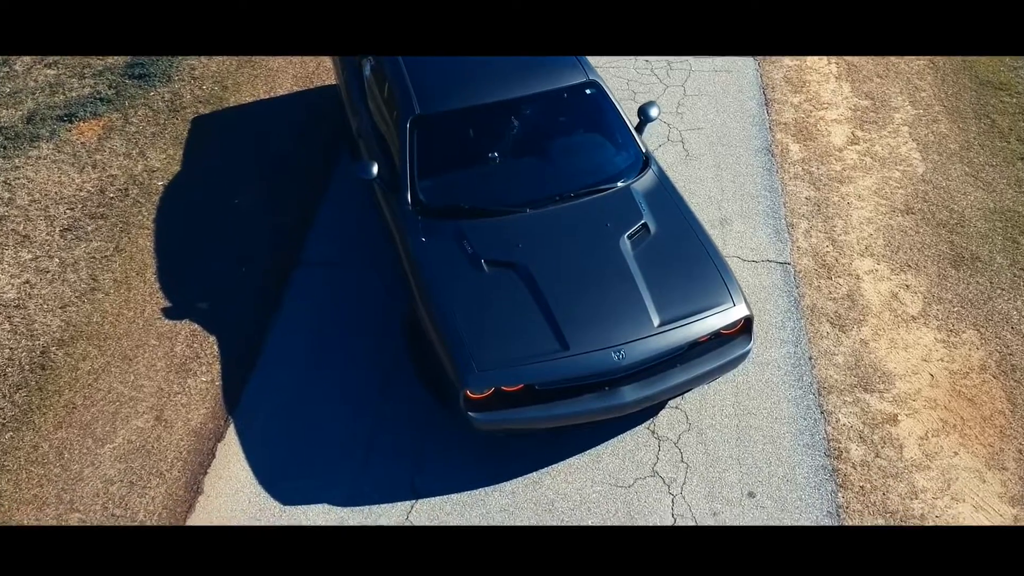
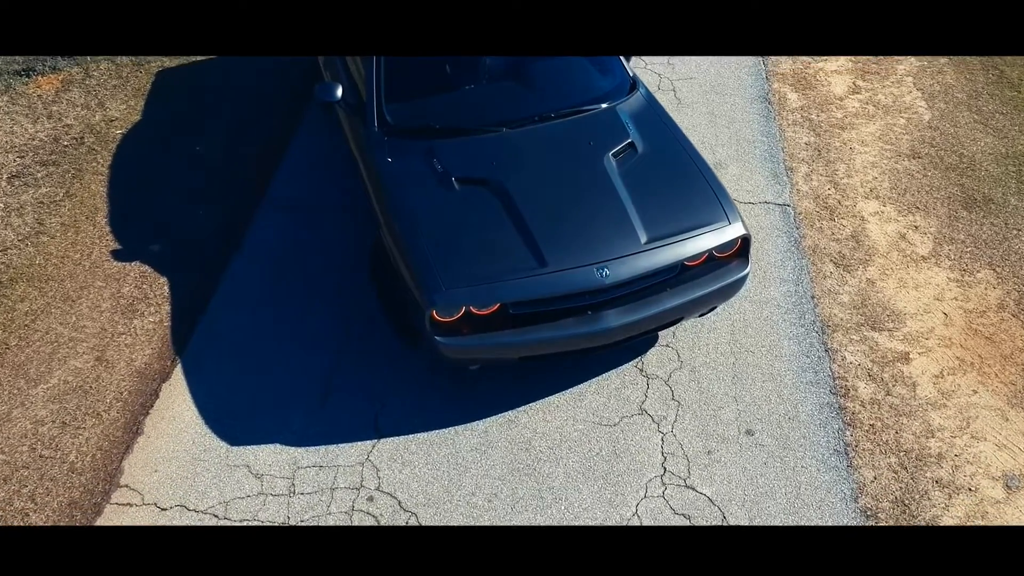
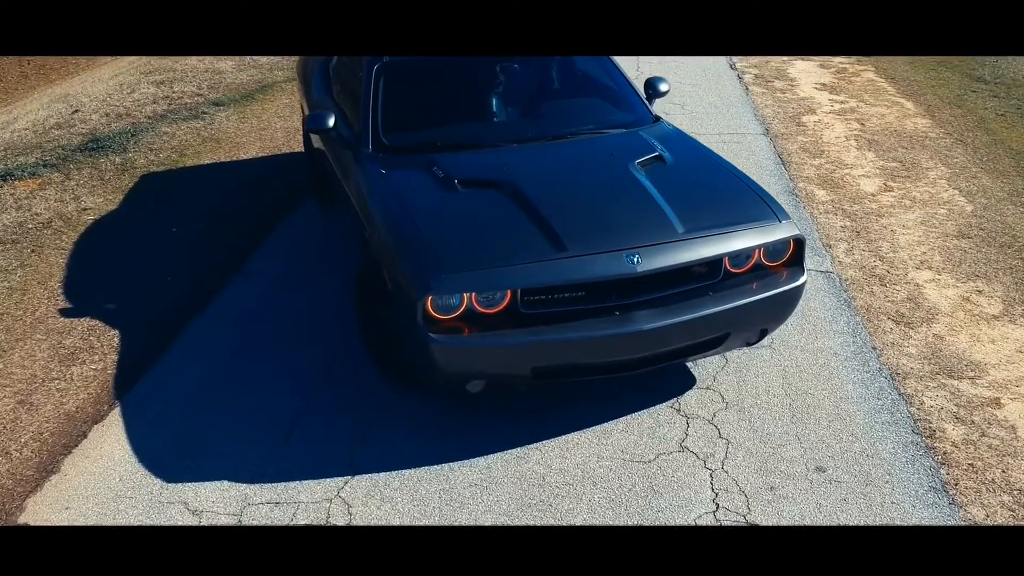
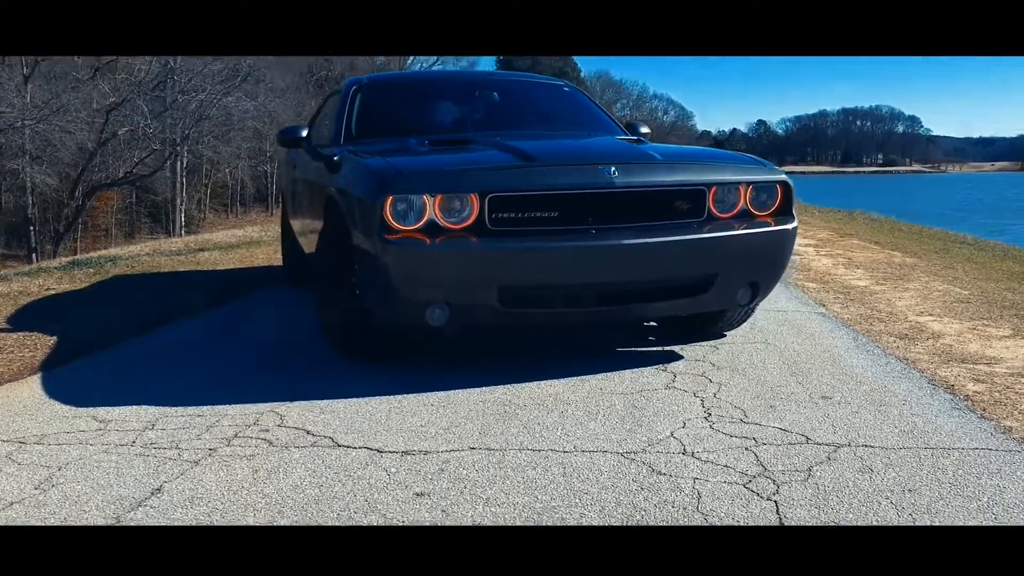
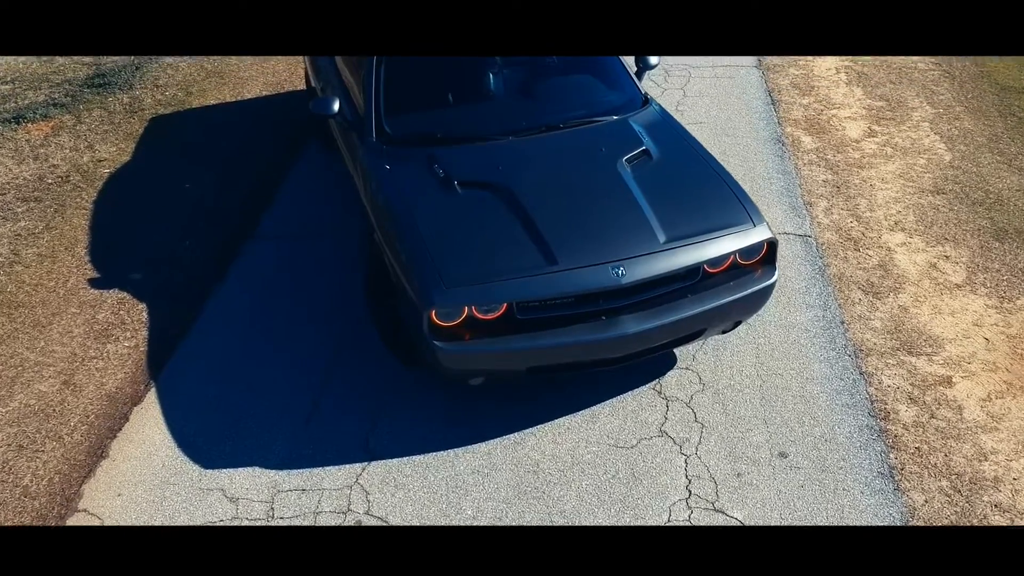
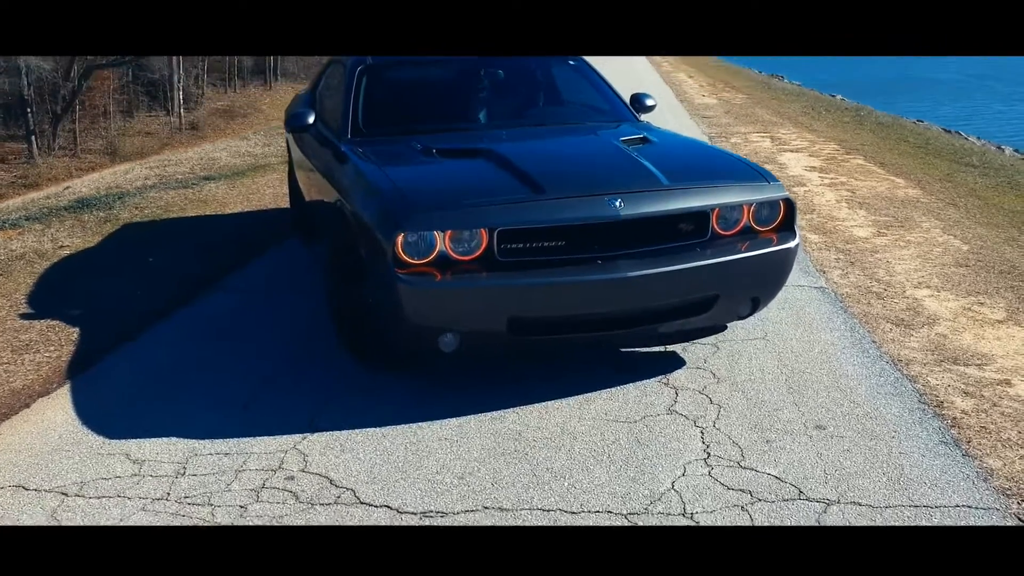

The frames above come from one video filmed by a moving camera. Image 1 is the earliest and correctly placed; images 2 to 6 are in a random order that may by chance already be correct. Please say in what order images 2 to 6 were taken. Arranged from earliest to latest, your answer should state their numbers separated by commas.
2, 5, 3, 6, 4
